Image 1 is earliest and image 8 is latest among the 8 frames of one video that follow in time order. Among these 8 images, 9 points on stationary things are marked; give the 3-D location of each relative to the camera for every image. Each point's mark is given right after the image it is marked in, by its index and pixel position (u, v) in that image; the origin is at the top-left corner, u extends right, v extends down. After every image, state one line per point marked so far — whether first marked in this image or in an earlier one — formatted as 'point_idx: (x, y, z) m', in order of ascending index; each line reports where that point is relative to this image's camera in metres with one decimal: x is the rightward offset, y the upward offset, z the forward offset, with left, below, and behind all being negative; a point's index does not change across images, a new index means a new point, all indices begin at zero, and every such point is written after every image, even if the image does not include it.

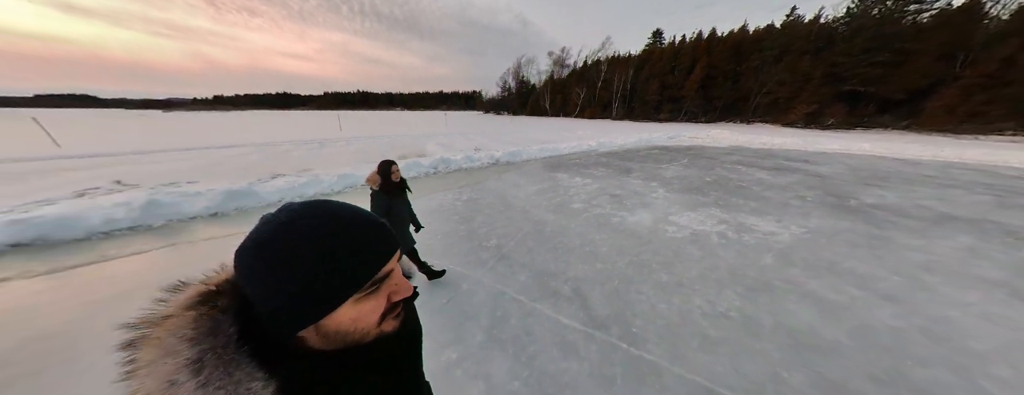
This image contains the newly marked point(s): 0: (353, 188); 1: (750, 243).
0: (-4.2, +0.3, +6.0) m
1: (+3.6, -0.7, +3.5) m
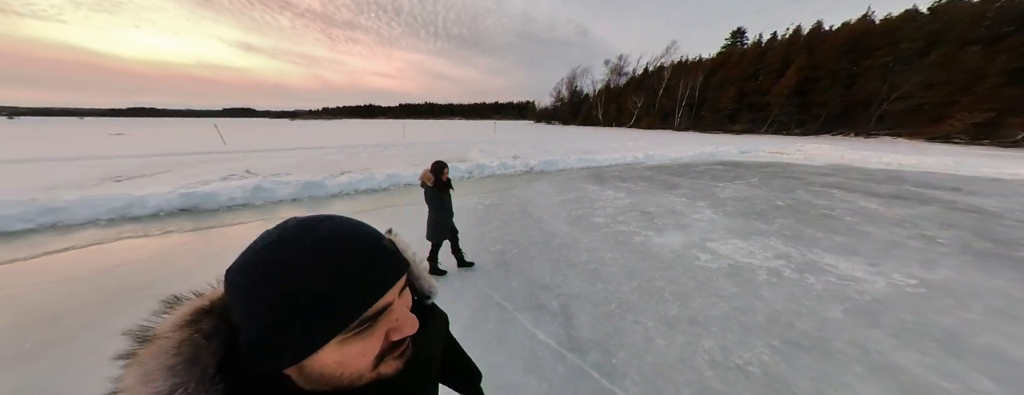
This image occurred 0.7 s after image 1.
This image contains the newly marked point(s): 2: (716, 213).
0: (-3.4, +0.3, +6.9) m
1: (+3.5, -1.1, +2.7) m
2: (+4.1, -0.4, +4.9) m
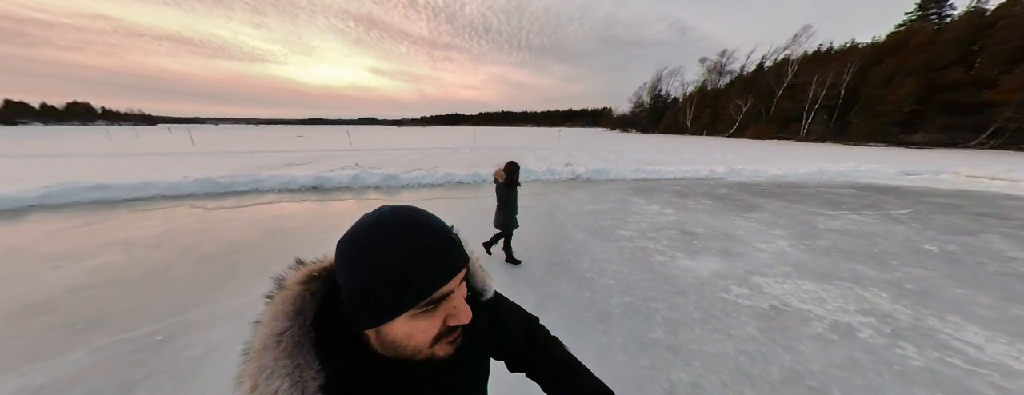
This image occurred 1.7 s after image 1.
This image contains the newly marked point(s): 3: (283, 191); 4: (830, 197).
0: (-2.1, +0.5, +7.9) m
1: (+3.2, -1.4, +1.9) m
2: (+4.5, -0.8, +3.9) m
3: (-6.7, +0.2, +6.8) m
4: (+9.3, 0.0, +6.8) m
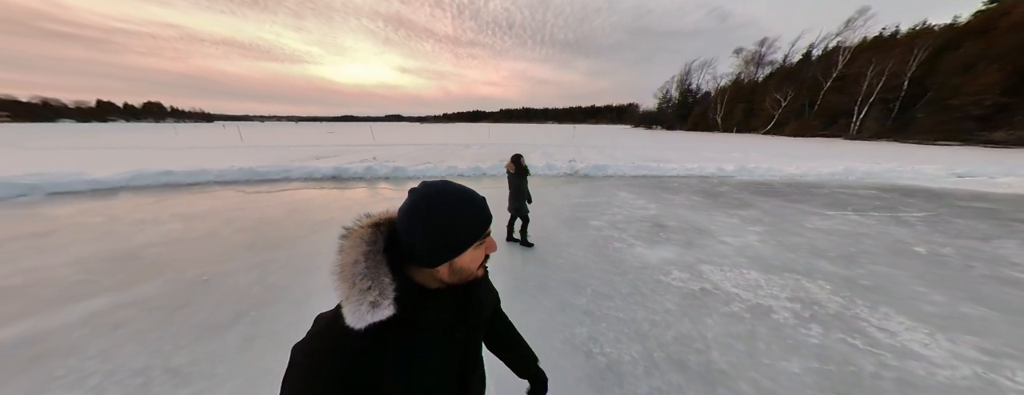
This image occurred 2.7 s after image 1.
0: (-2.1, +0.8, +8.5) m
1: (+2.6, -1.3, +2.1) m
2: (+4.0, -0.7, +4.0) m
3: (-6.8, +0.6, +7.8) m
4: (+9.1, 0.0, +6.4) m
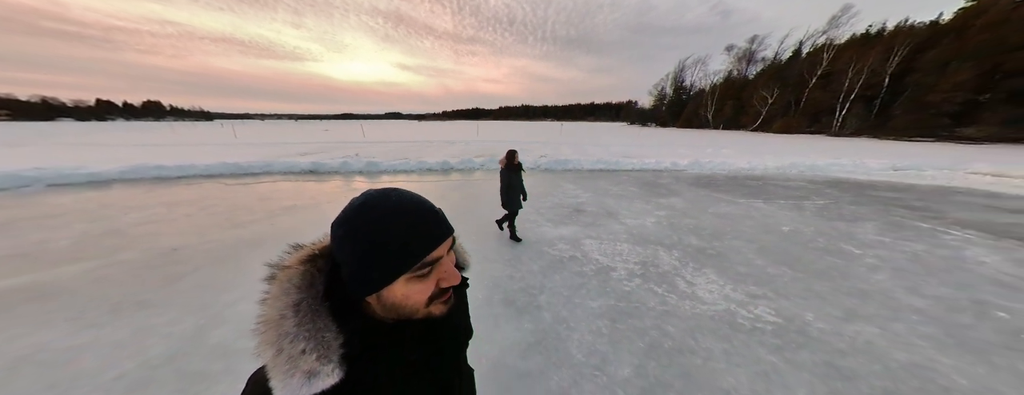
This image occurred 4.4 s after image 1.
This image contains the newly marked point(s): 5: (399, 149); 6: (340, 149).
0: (-3.5, +1.1, +9.2) m
1: (+1.3, -1.1, +2.8) m
2: (+2.7, -0.5, +4.6) m
3: (-8.2, +0.9, +8.5) m
4: (+7.7, +0.3, +7.1) m
5: (-6.2, +2.7, +13.0) m
6: (-9.7, +2.6, +12.9) m
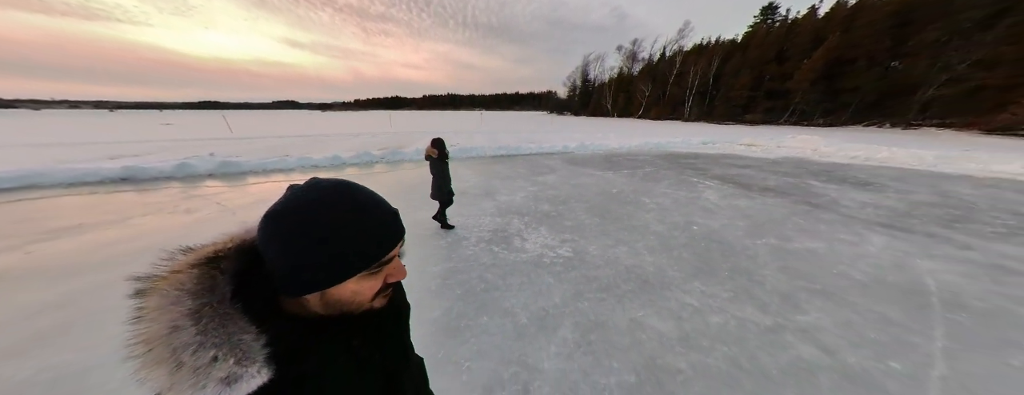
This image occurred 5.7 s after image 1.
0: (-7.1, +1.0, +8.0) m
1: (-0.7, -0.8, +3.2) m
2: (+0.1, 0.0, +5.4) m
3: (-11.4, +0.3, +6.0) m
4: (+4.2, +1.3, +9.1) m
5: (-11.0, +2.5, +10.8) m
6: (-14.3, +2.1, +9.8) m
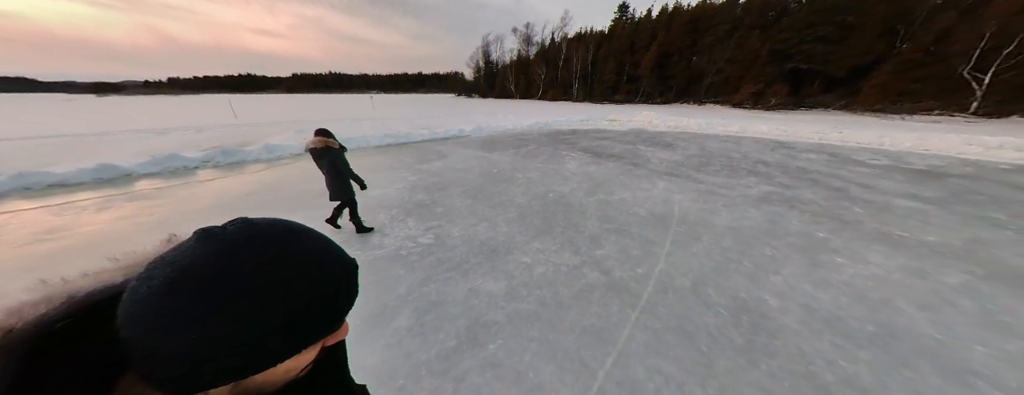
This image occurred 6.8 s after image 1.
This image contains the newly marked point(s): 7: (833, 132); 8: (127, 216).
0: (-10.3, +0.2, +5.0) m
1: (-2.5, -0.8, +2.8) m
2: (-2.5, +0.2, +5.0) m
3: (-13.6, -1.2, +1.8) m
4: (-0.2, +2.2, +9.7) m
5: (-15.1, +1.2, +6.2) m
6: (-17.8, +0.2, +4.2) m
7: (+12.3, +2.5, +9.0) m
8: (-6.9, -0.4, +4.2) m
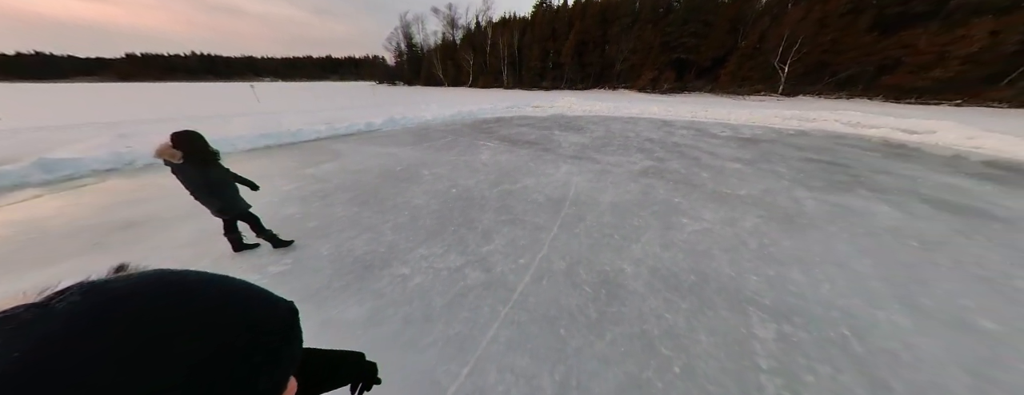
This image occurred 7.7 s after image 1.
0: (-11.9, -1.0, +2.2) m
1: (-3.7, -1.1, +1.9) m
2: (-4.4, -0.1, +3.9) m
3: (-14.2, -2.9, -1.6) m
4: (-3.4, +2.4, +8.9) m
5: (-16.9, -0.6, +2.2) m
6: (-18.9, -1.9, -0.2) m
7: (+8.8, +4.1, +11.1) m
8: (-8.3, -1.2, +2.2) m
